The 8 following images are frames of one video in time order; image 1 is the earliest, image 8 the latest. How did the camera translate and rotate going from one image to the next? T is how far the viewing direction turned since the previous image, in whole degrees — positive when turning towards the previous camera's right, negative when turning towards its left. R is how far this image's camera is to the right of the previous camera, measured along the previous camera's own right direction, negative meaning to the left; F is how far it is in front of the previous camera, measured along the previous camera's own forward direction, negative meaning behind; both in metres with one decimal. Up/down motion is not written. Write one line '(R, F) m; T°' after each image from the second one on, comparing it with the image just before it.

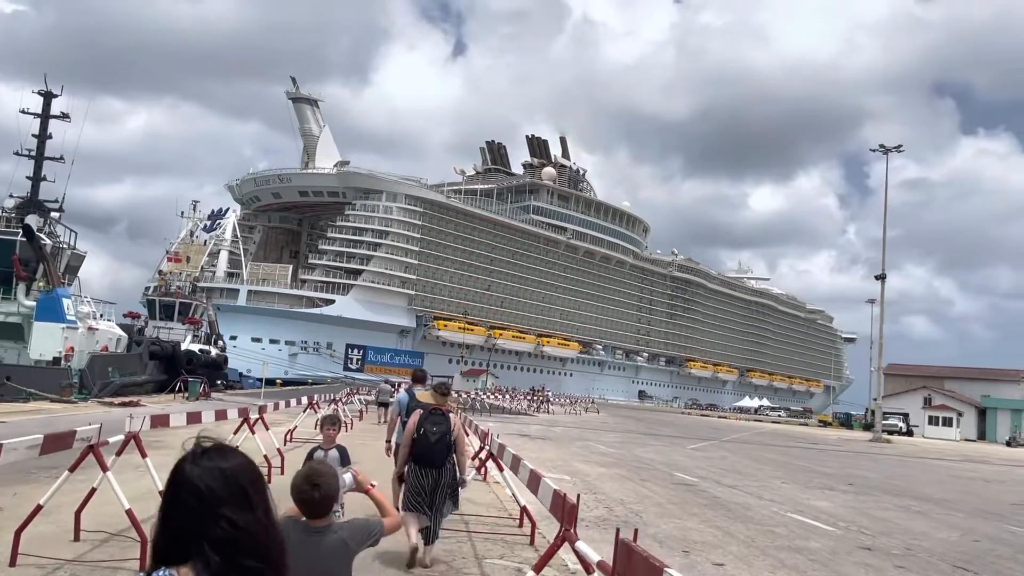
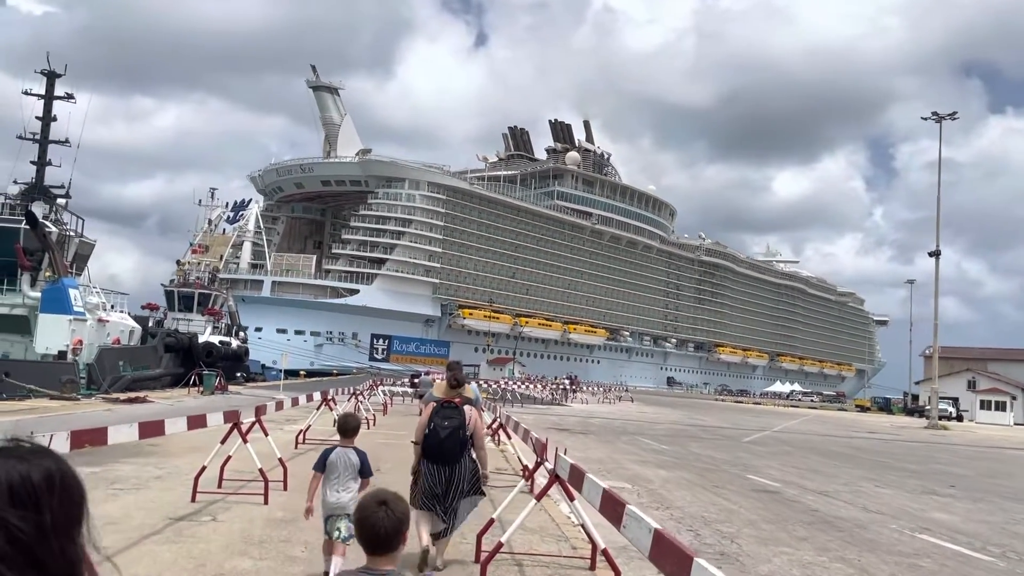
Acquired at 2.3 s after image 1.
(-0.3, +1.8) m; -2°
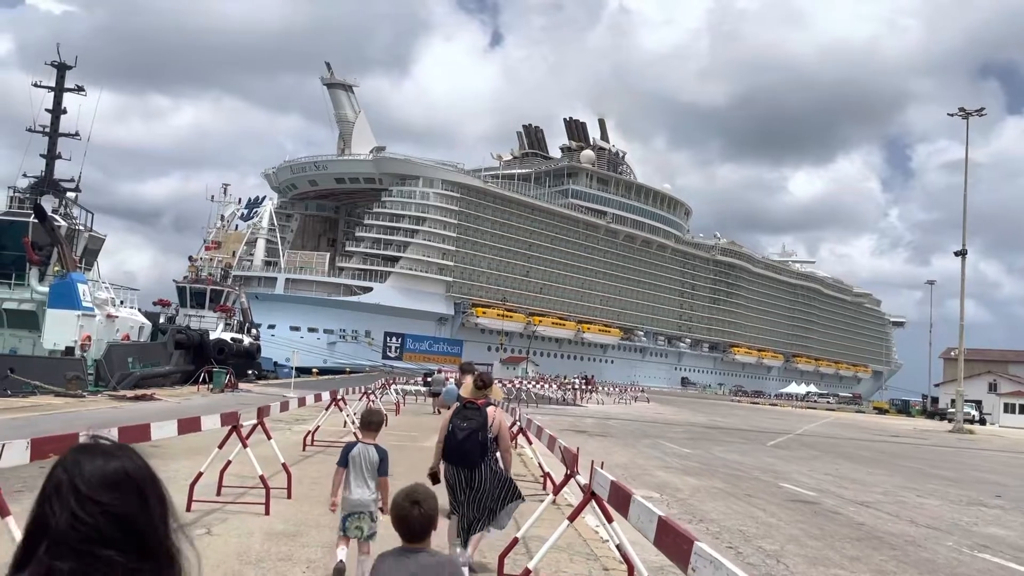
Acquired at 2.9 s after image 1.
(-0.1, +0.6) m; -1°
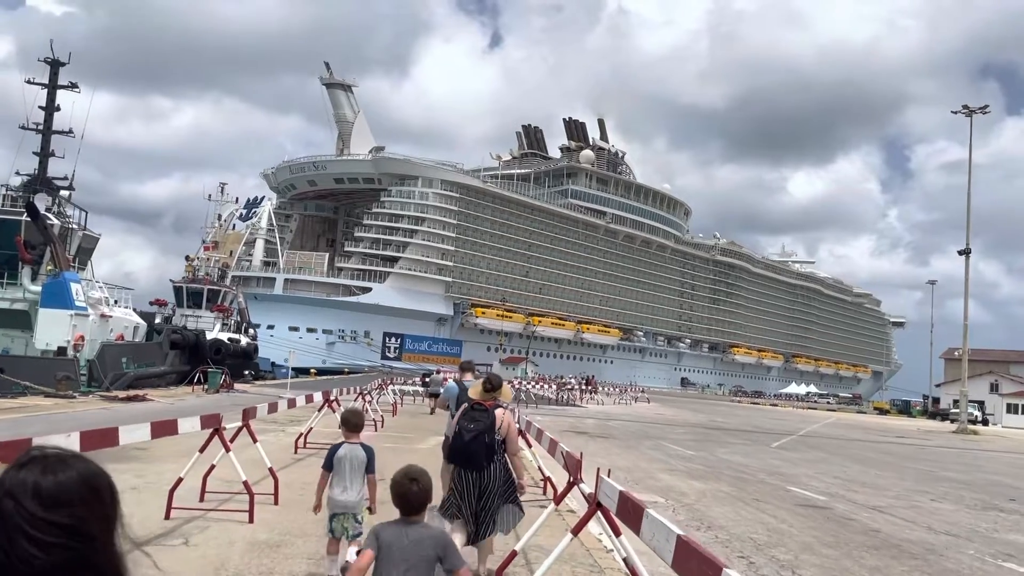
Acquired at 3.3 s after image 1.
(0.0, +0.3) m; 0°
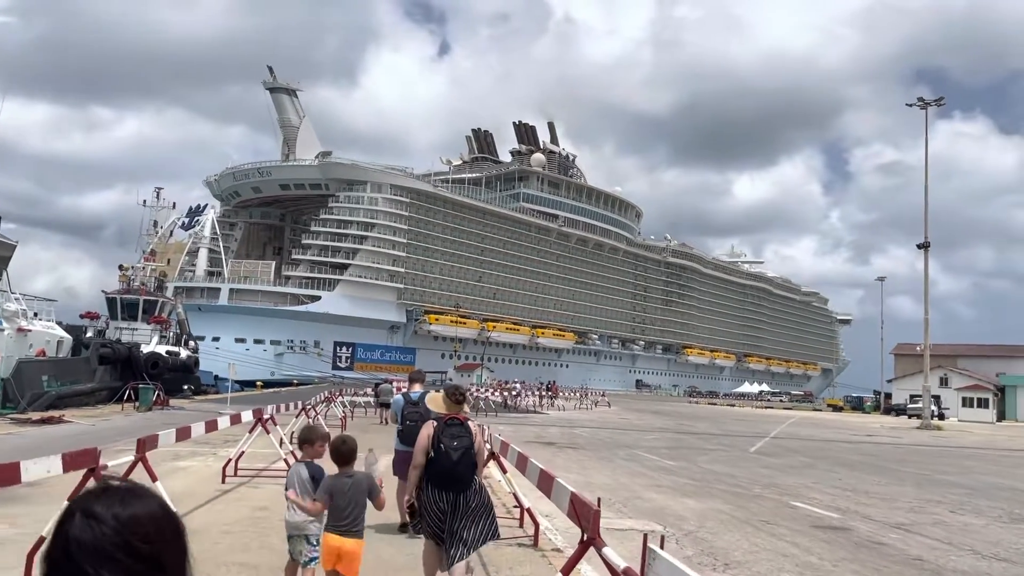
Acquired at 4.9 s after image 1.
(-0.1, +1.3) m; +4°
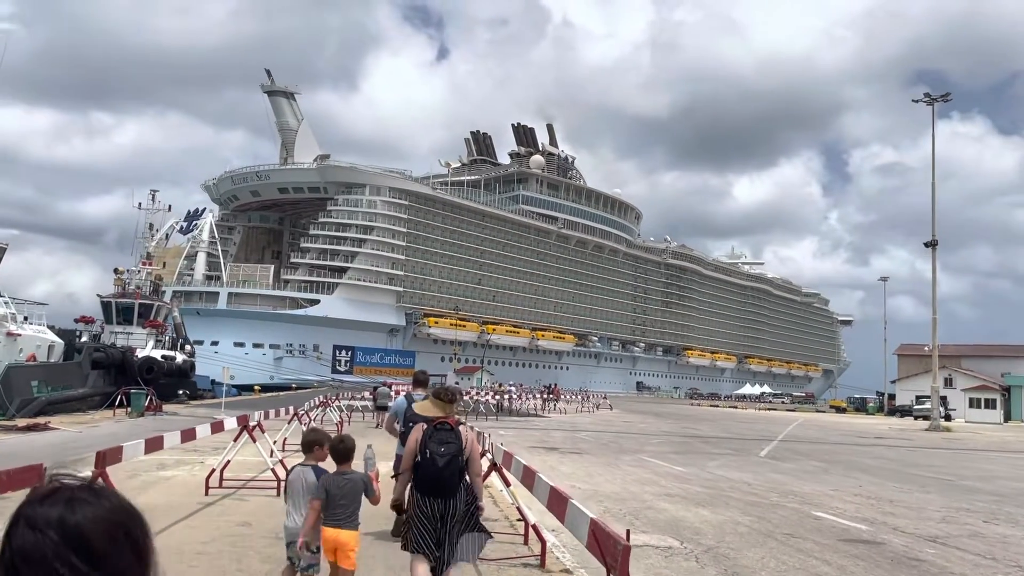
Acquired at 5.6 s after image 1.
(0.0, +0.5) m; 0°
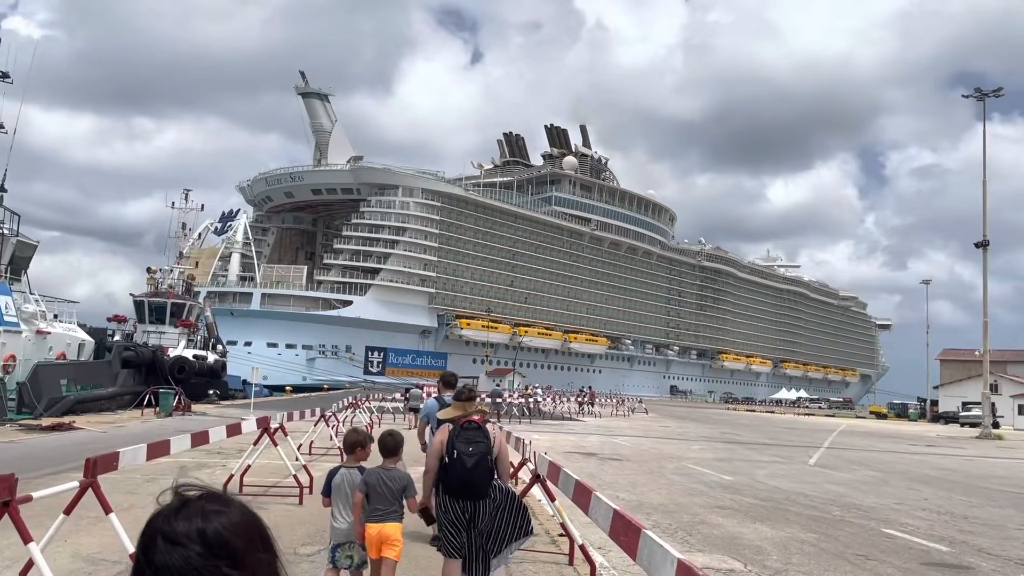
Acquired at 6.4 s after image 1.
(-0.1, +0.7) m; -2°
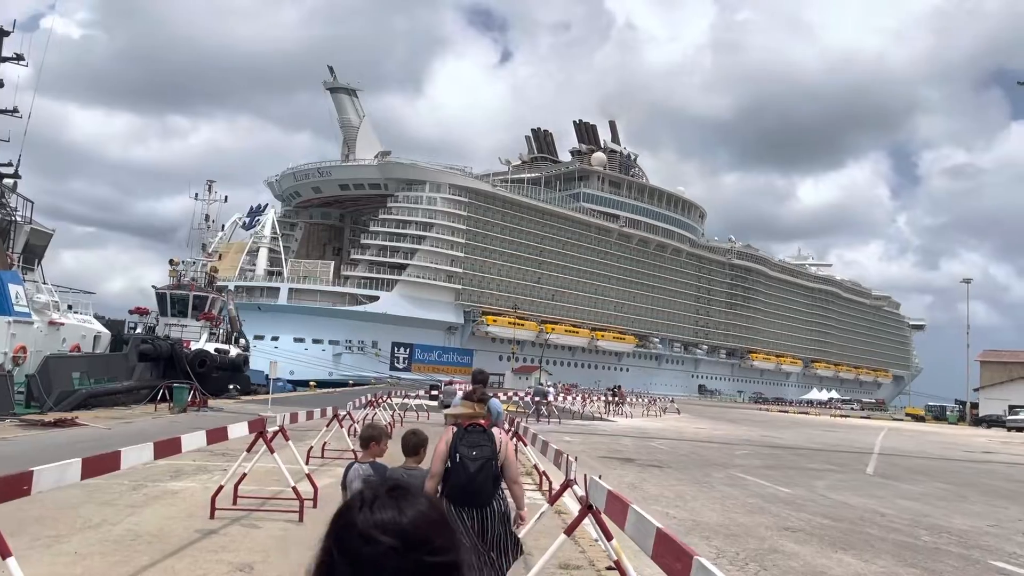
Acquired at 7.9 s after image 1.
(-0.1, +1.1) m; -2°
